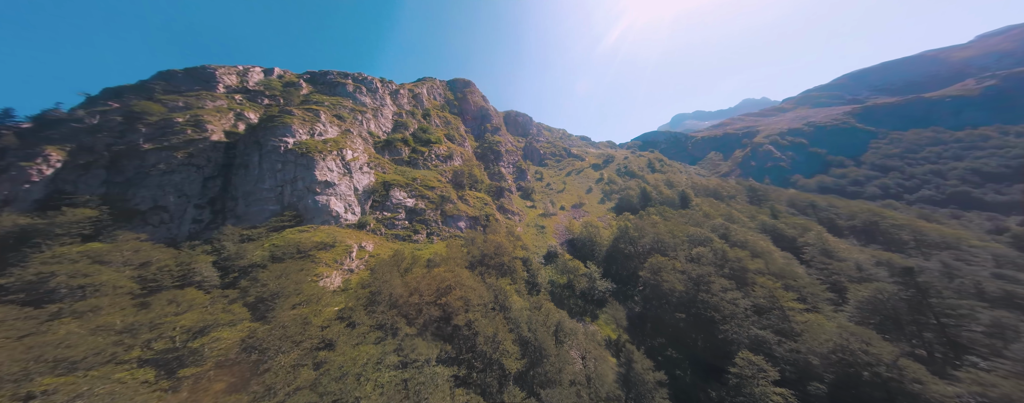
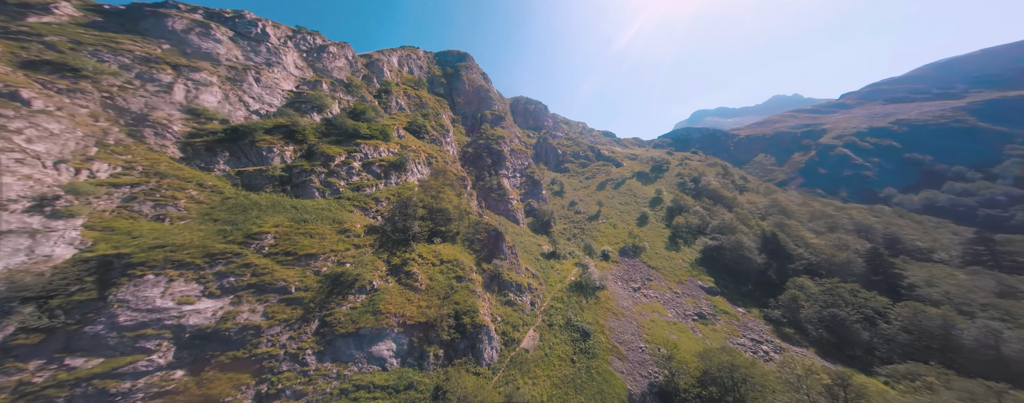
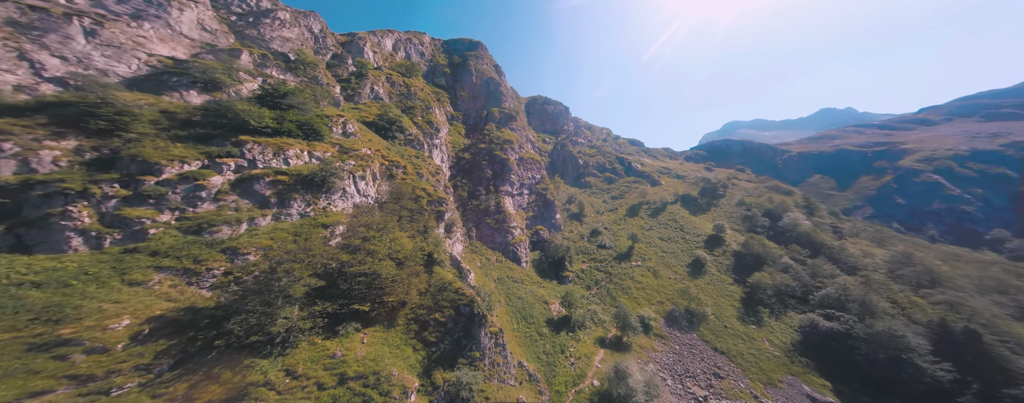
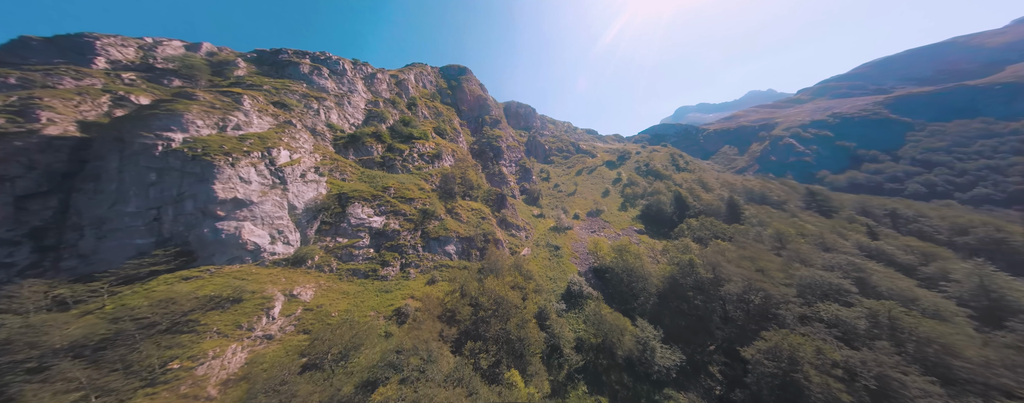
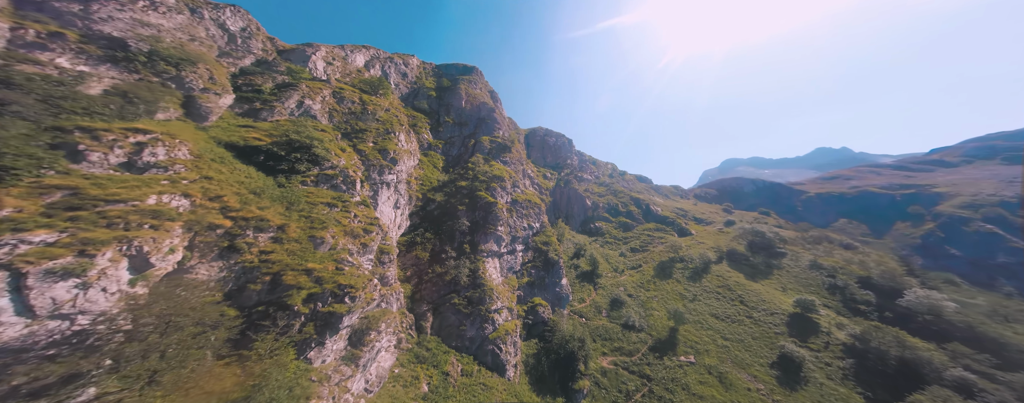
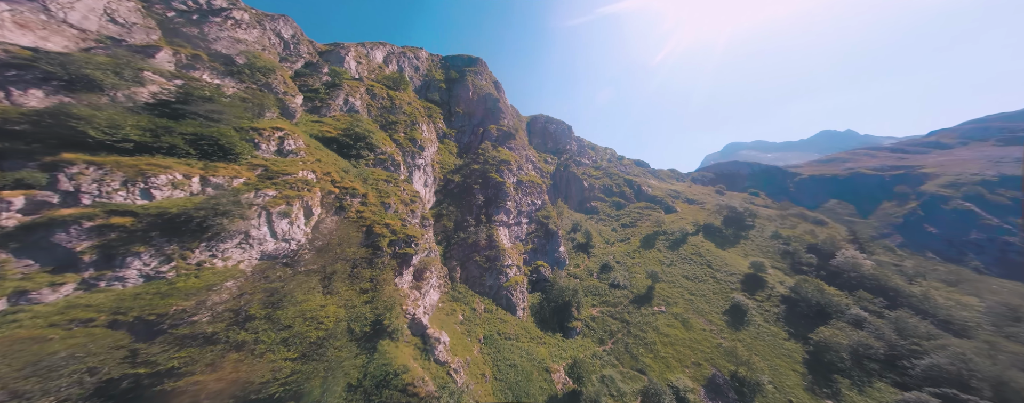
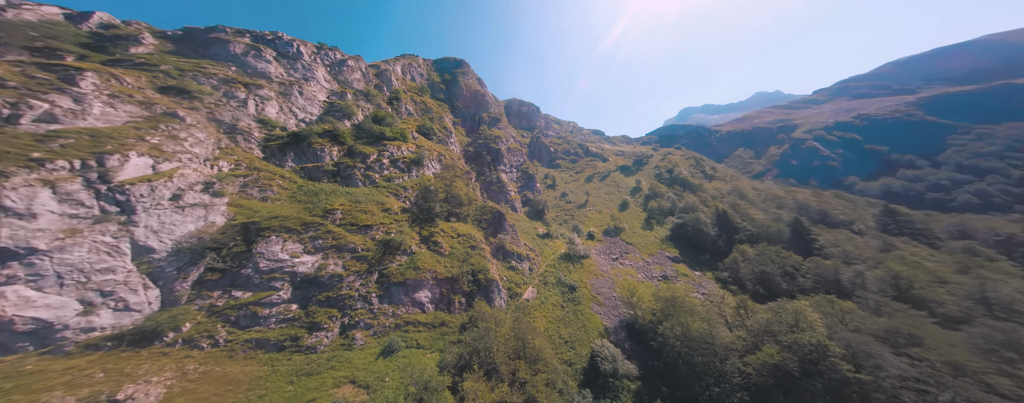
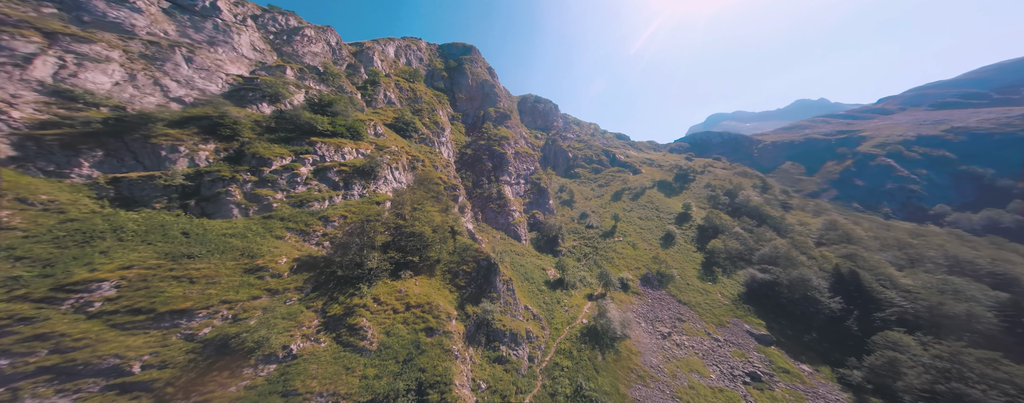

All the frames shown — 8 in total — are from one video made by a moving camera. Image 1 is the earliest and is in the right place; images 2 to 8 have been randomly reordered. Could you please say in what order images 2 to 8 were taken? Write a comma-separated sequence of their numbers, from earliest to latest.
4, 7, 2, 8, 3, 6, 5
